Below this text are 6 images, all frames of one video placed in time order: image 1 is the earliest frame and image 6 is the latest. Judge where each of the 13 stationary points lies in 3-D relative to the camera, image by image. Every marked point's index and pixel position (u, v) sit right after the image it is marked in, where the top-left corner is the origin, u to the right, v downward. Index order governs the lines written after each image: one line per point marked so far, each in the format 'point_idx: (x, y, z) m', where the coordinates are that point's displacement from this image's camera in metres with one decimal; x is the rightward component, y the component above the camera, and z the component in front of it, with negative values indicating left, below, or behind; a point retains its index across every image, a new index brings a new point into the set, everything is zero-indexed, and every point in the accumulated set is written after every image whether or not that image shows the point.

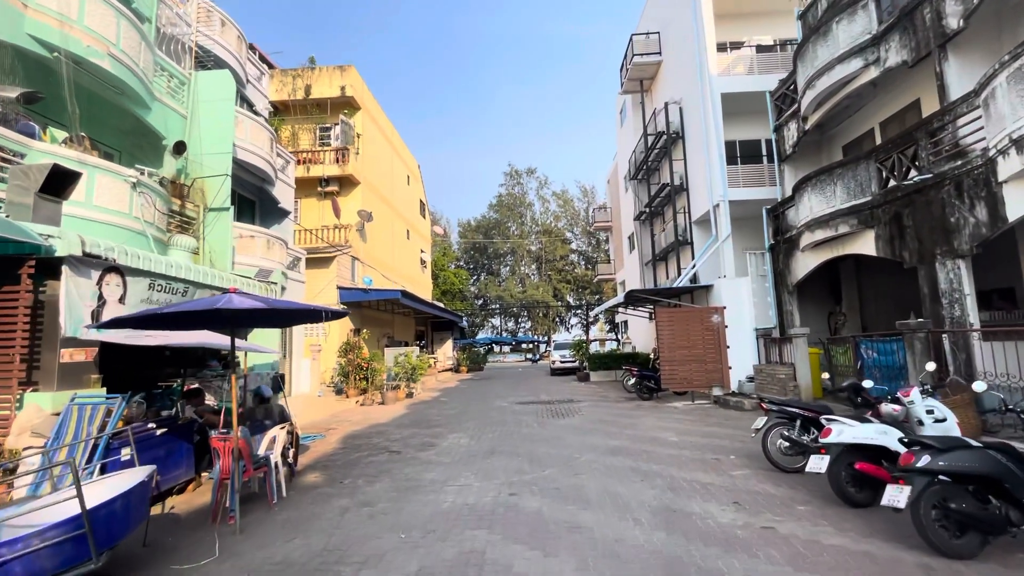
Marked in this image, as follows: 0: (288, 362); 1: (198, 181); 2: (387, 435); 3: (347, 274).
0: (-7.1, -2.4, +15.3) m
1: (-7.2, +2.5, +11.1) m
2: (-2.5, -3.0, +9.6) m
3: (-6.4, +0.5, +18.7) m
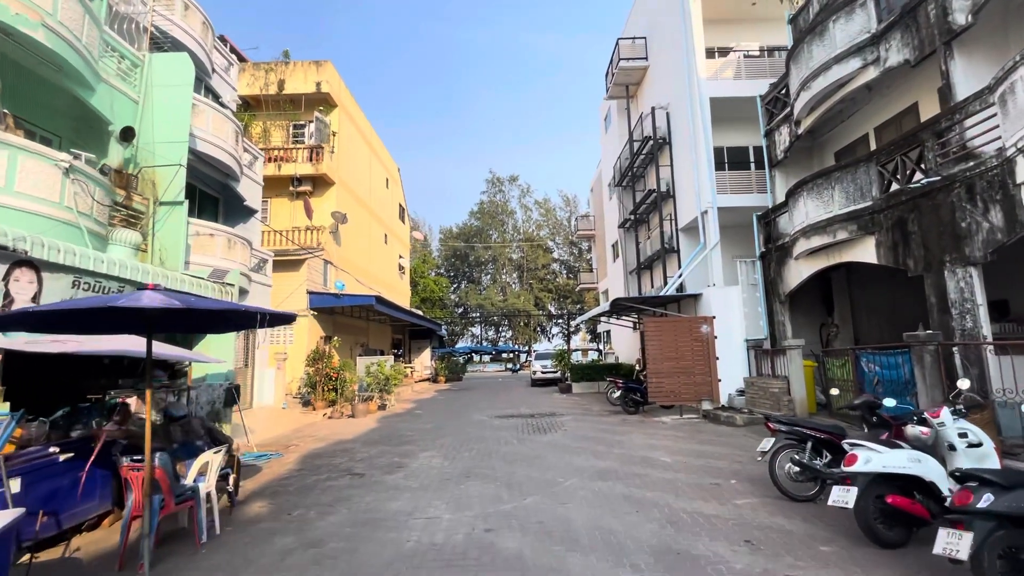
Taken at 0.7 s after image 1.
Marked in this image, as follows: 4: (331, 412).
0: (-7.7, -2.5, +14.2) m
1: (-7.6, +2.4, +10.1) m
2: (-2.9, -3.0, +8.7) m
3: (-7.1, +0.4, +17.7) m
4: (-5.4, -3.7, +14.4) m
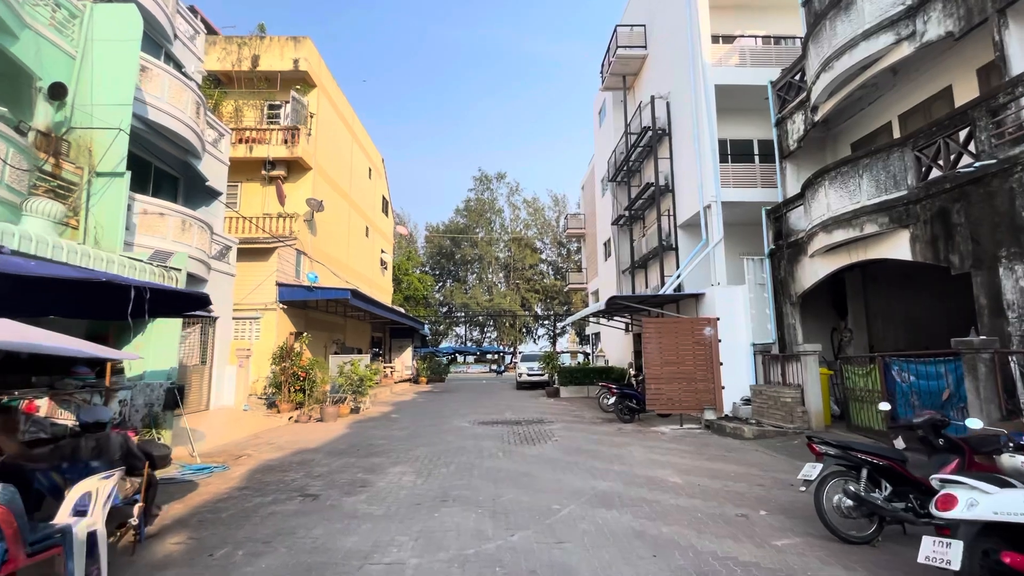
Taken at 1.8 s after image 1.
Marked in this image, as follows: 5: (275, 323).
0: (-8.1, -2.2, +12.8) m
1: (-7.7, +2.8, +8.7) m
2: (-3.2, -2.8, +7.5) m
3: (-7.5, +0.6, +16.4) m
4: (-5.8, -3.5, +13.1) m
5: (-7.5, -1.1, +15.3) m
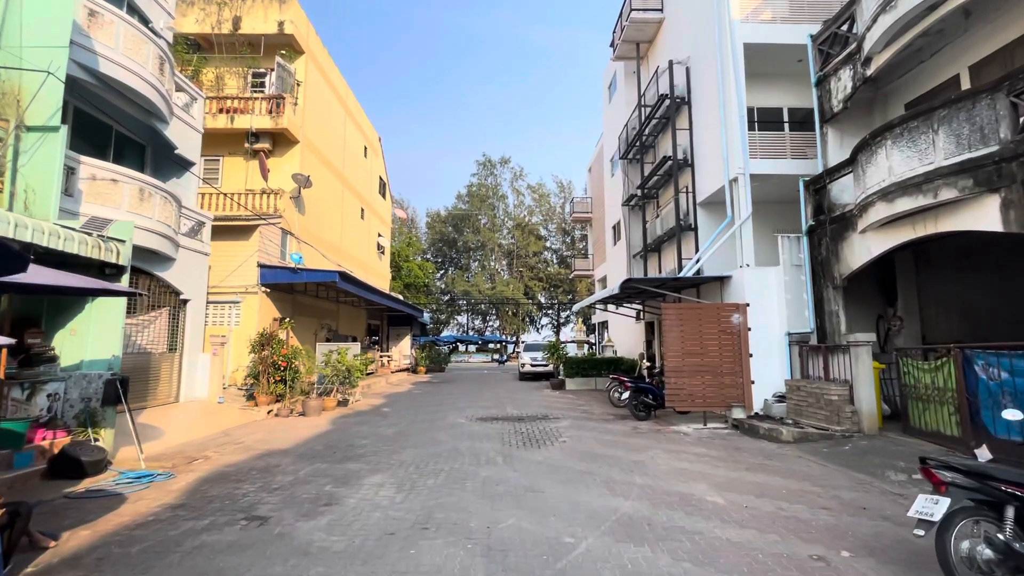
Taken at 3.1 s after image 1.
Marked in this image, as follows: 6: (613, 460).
0: (-8.1, -1.7, +11.6) m
1: (-7.7, +3.2, +7.4) m
2: (-3.1, -2.5, +6.3) m
3: (-7.5, +1.2, +15.1) m
4: (-5.8, -3.0, +11.9) m
5: (-7.4, -0.6, +14.0) m
6: (+1.5, -2.6, +7.2) m
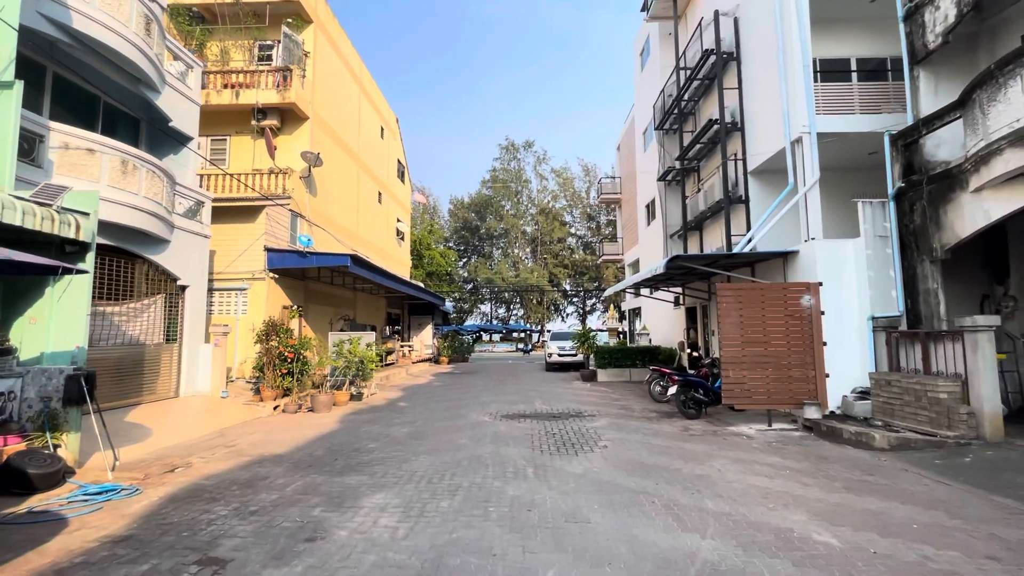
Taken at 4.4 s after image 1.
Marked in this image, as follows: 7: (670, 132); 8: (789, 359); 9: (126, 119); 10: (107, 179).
0: (-7.4, -1.4, +10.7) m
1: (-7.3, +3.4, +6.4) m
2: (-2.8, -2.2, +5.1) m
3: (-6.7, +1.6, +14.1) m
4: (-5.1, -2.6, +10.9) m
5: (-6.7, -0.2, +13.0) m
6: (+1.9, -2.2, +5.8) m
7: (+5.6, +5.5, +17.1) m
8: (+4.8, -1.2, +8.4) m
9: (-8.6, +3.8, +10.8) m
10: (-7.0, +1.9, +8.3) m
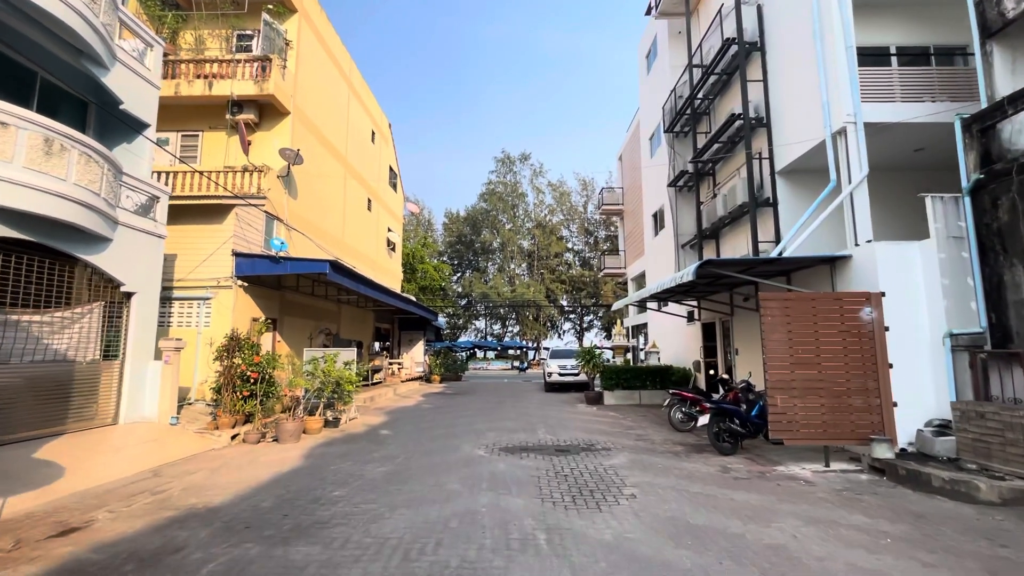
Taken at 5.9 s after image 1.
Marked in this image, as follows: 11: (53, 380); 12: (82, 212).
0: (-7.4, -1.5, +9.1) m
1: (-7.2, +3.4, +4.9) m
2: (-2.7, -2.2, +3.6) m
3: (-6.7, +1.4, +12.6) m
4: (-5.1, -2.8, +9.3) m
5: (-6.7, -0.4, +11.5) m
6: (+2.0, -2.3, +4.3) m
7: (+5.6, +5.1, +15.9) m
8: (+4.9, -1.4, +6.9) m
9: (-8.6, +3.6, +9.3) m
10: (-6.9, +1.8, +6.8) m
11: (-7.5, -1.5, +8.0) m
12: (-6.9, +1.2, +7.7) m
